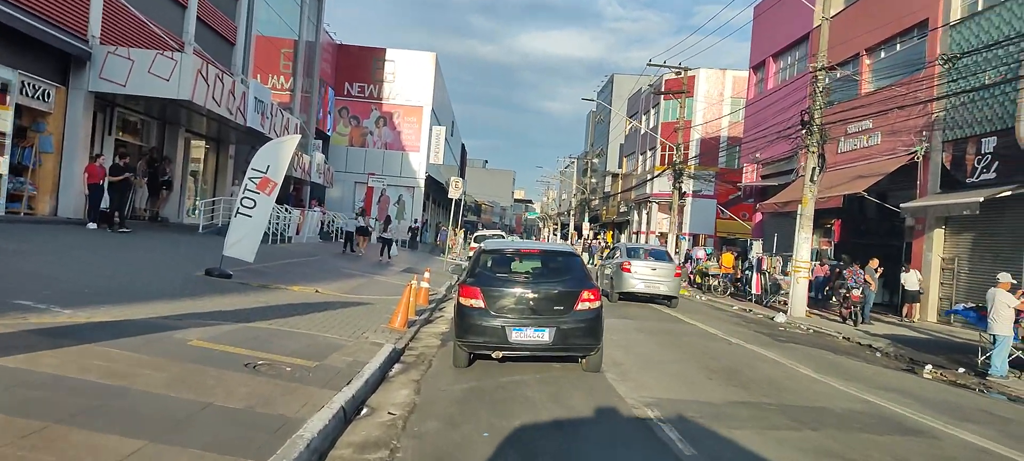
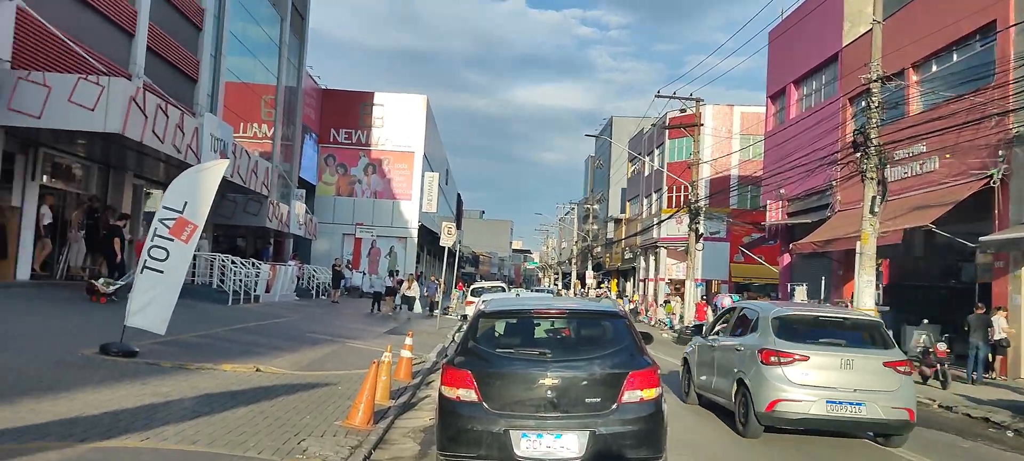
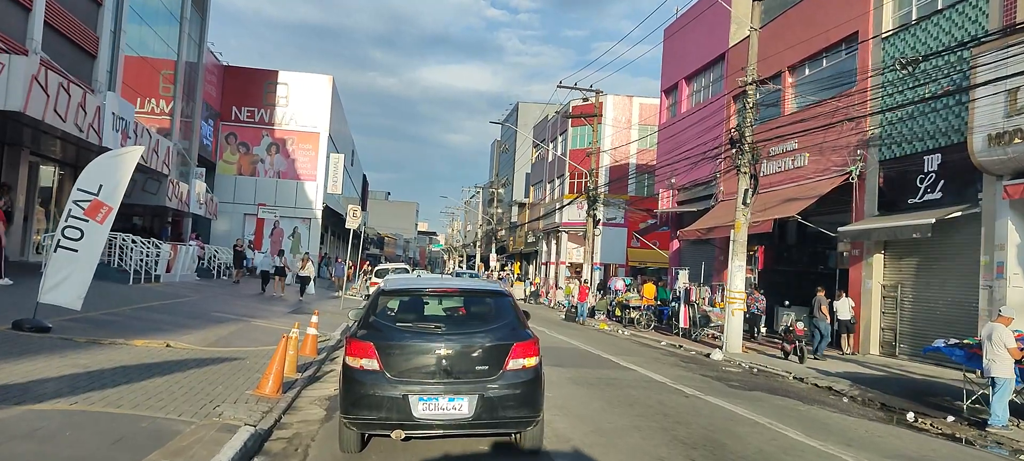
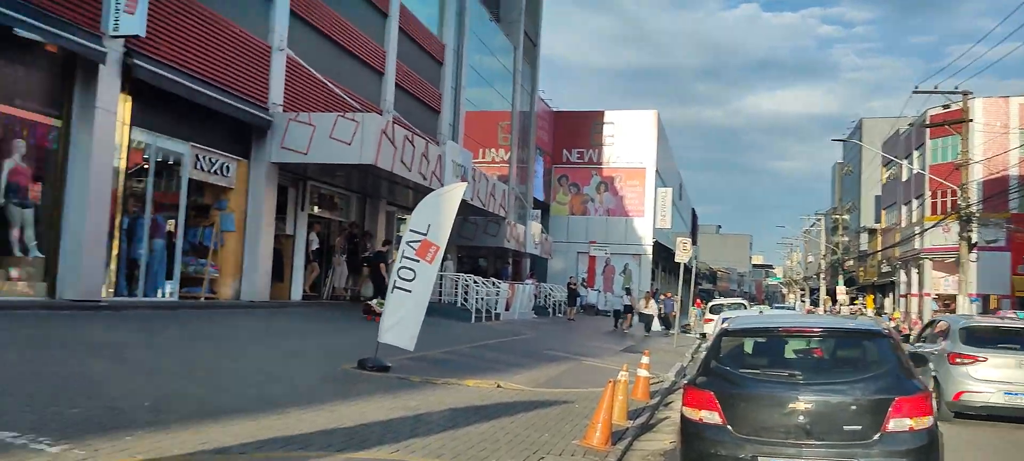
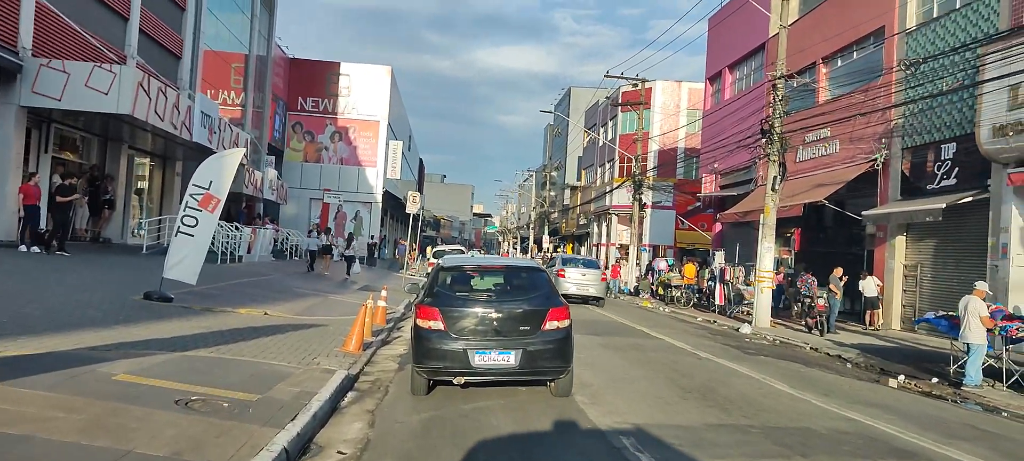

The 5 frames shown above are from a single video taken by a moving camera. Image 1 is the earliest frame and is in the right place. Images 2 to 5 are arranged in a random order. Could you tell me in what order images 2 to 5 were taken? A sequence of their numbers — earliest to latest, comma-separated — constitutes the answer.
5, 3, 2, 4
